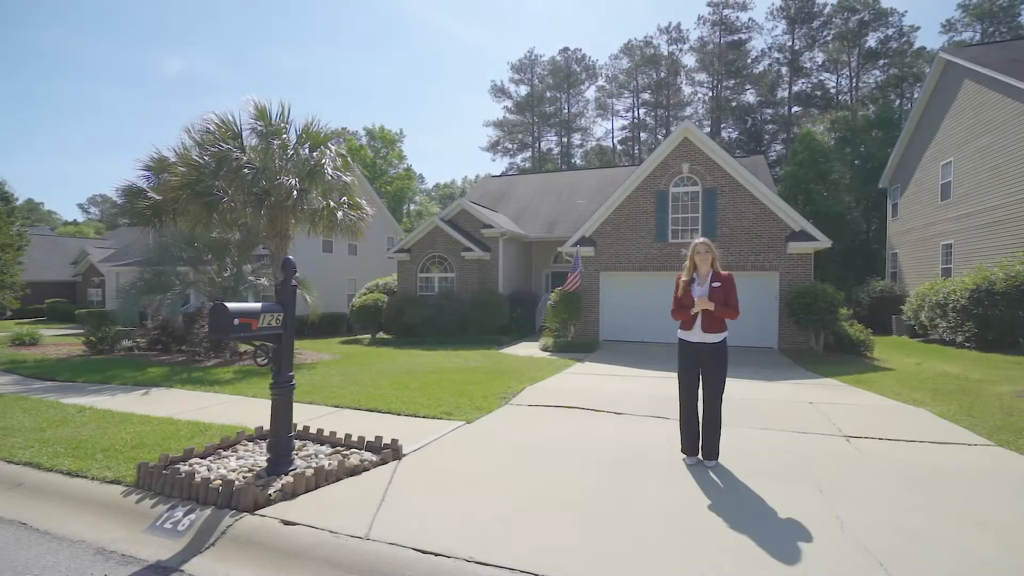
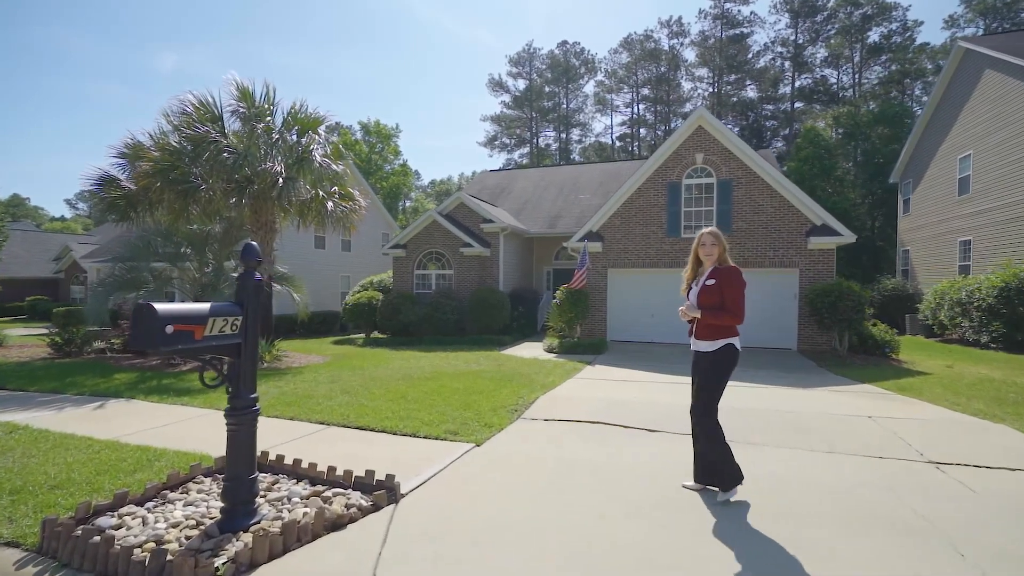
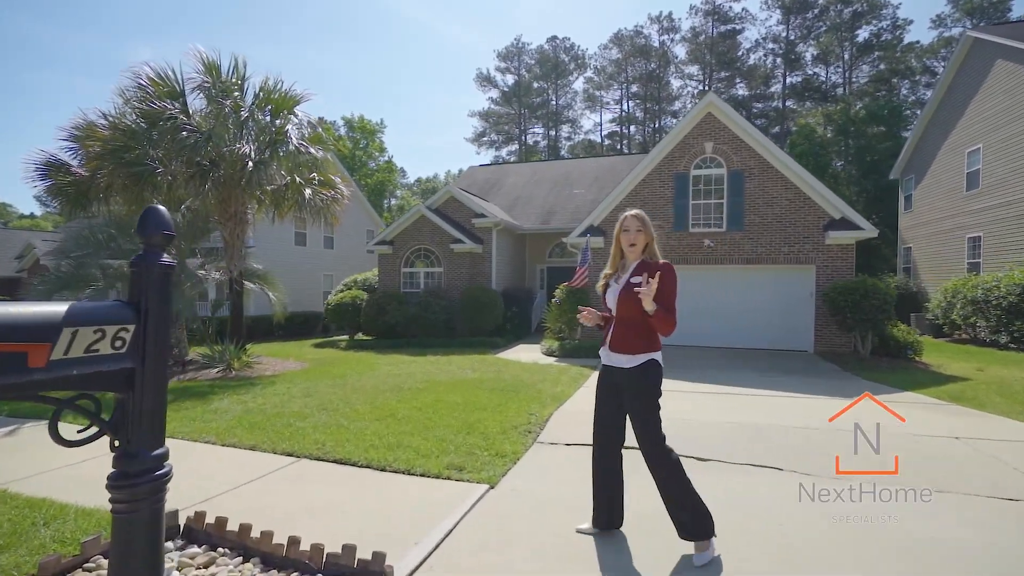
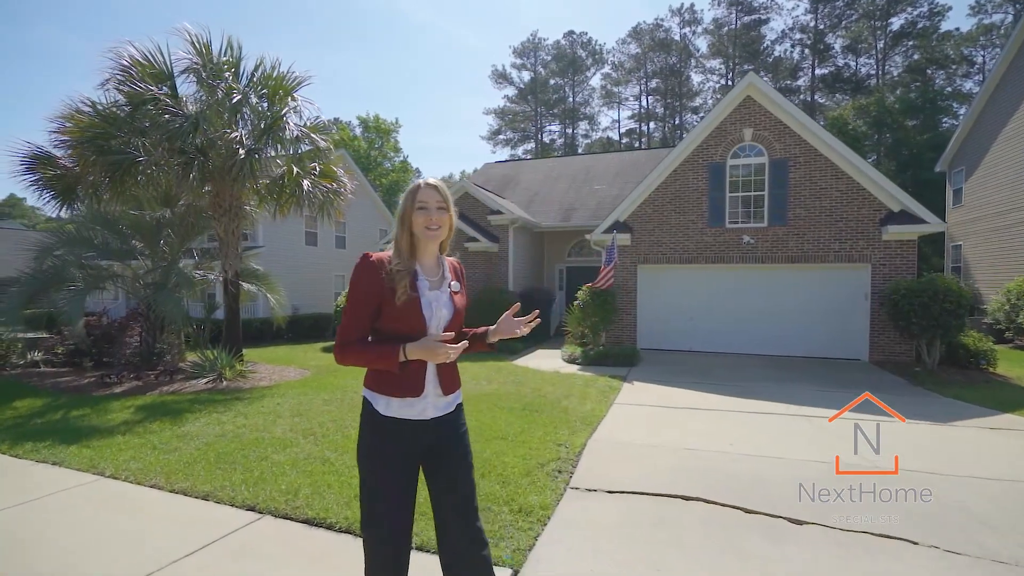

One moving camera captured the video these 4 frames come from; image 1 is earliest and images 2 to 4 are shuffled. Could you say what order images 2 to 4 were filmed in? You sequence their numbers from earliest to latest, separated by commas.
2, 3, 4
